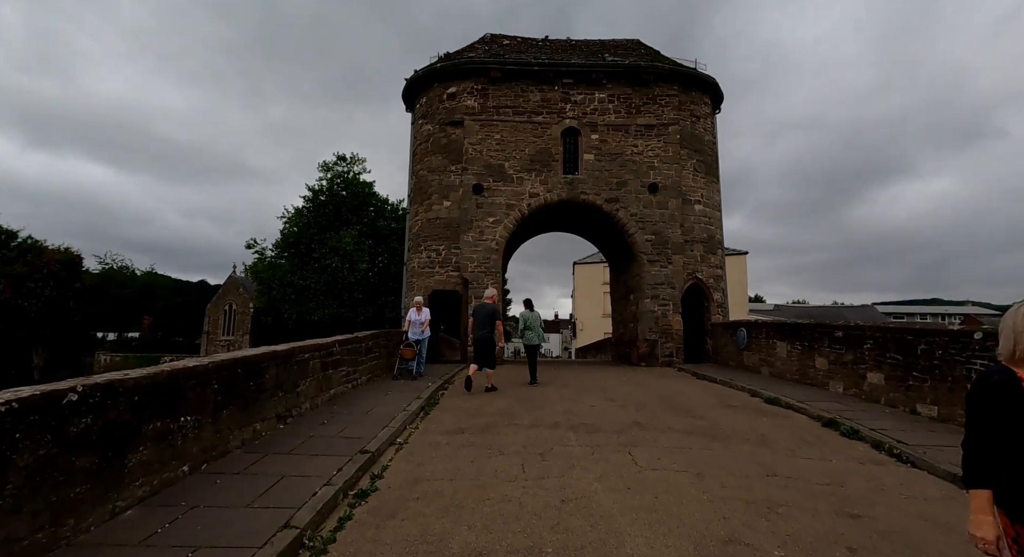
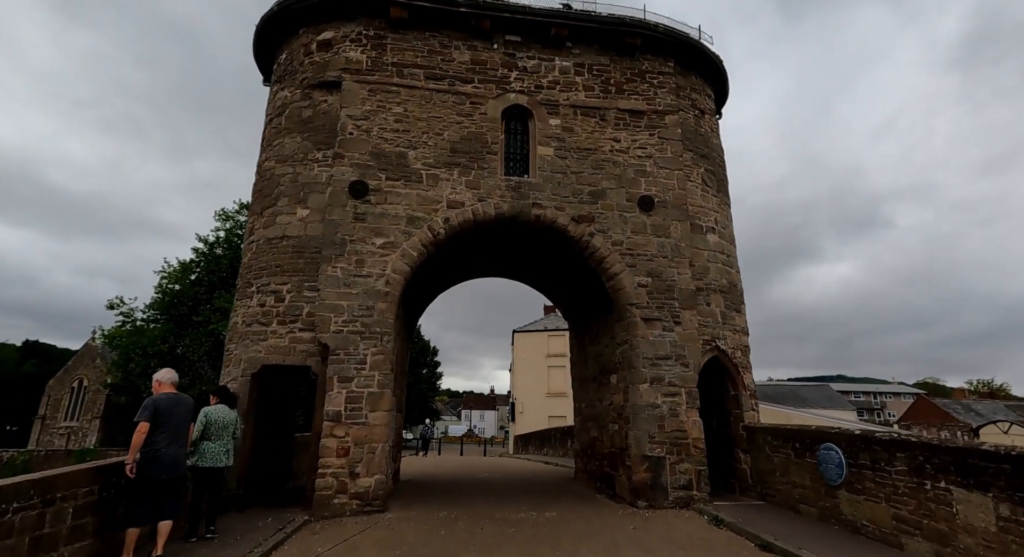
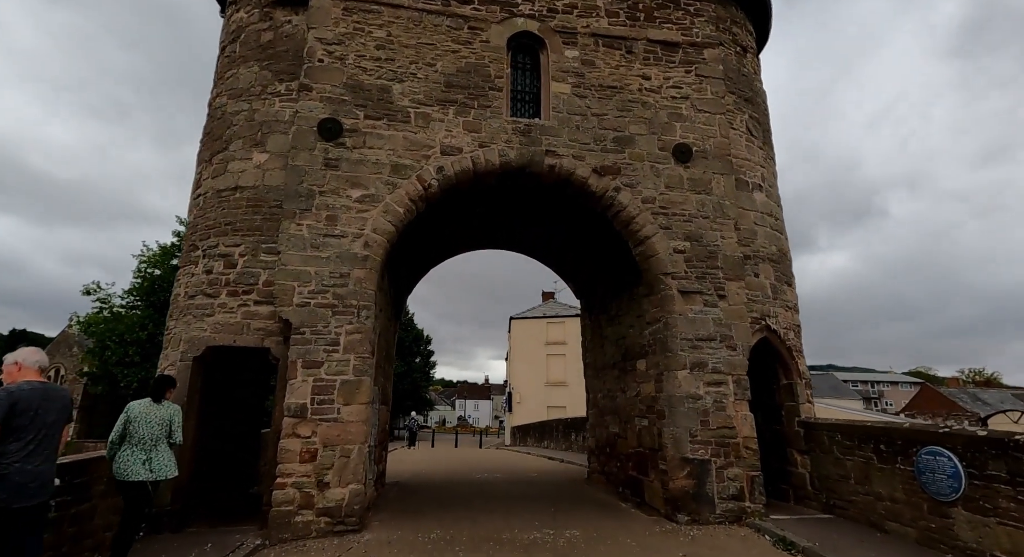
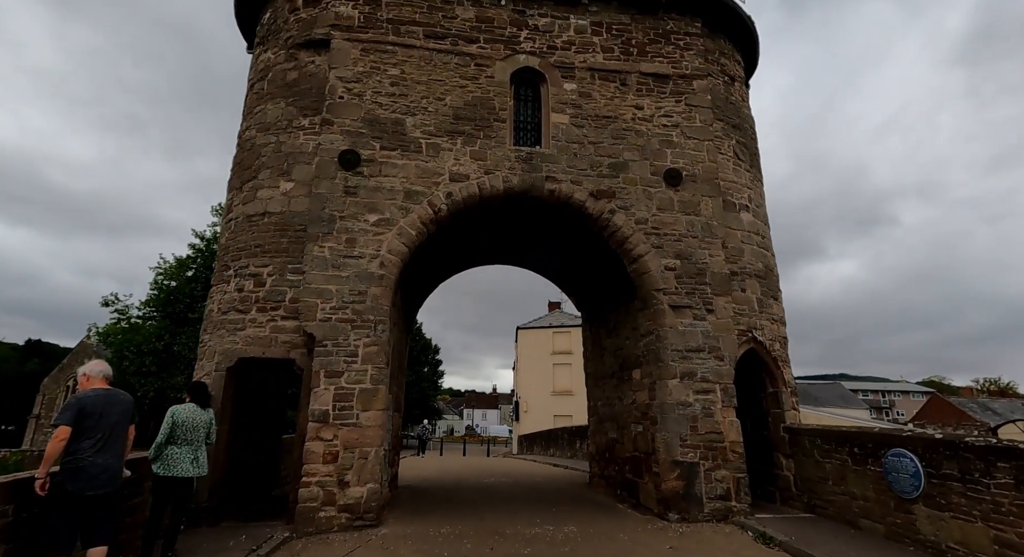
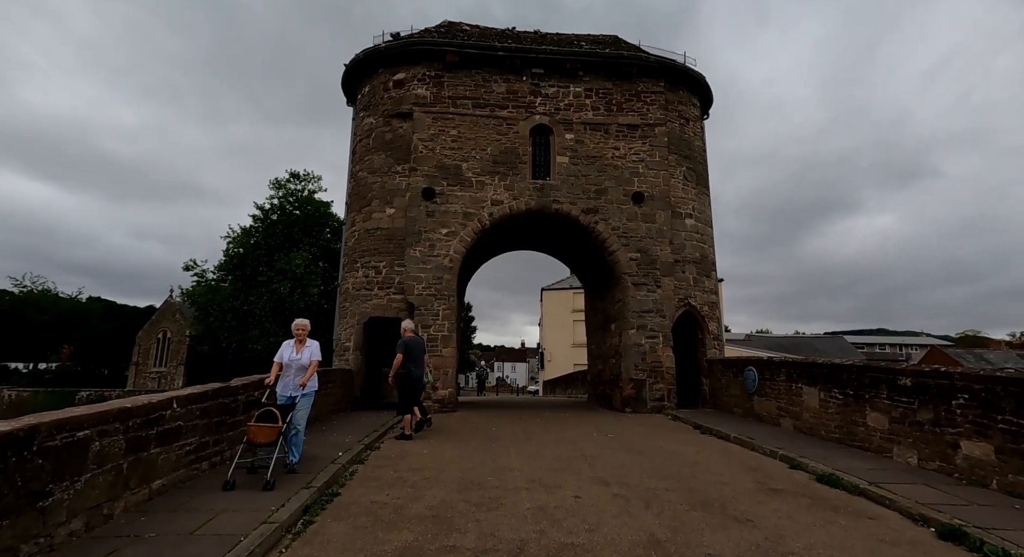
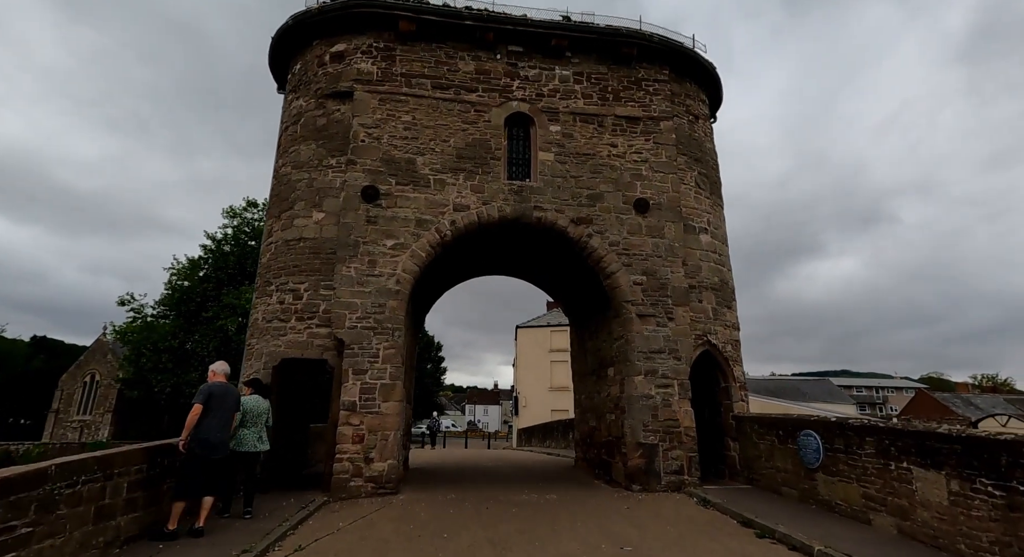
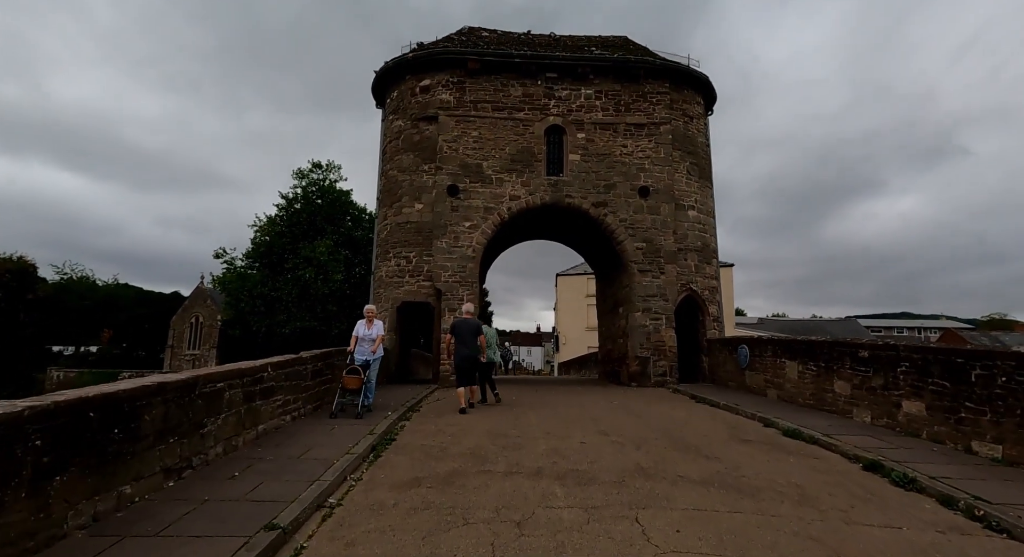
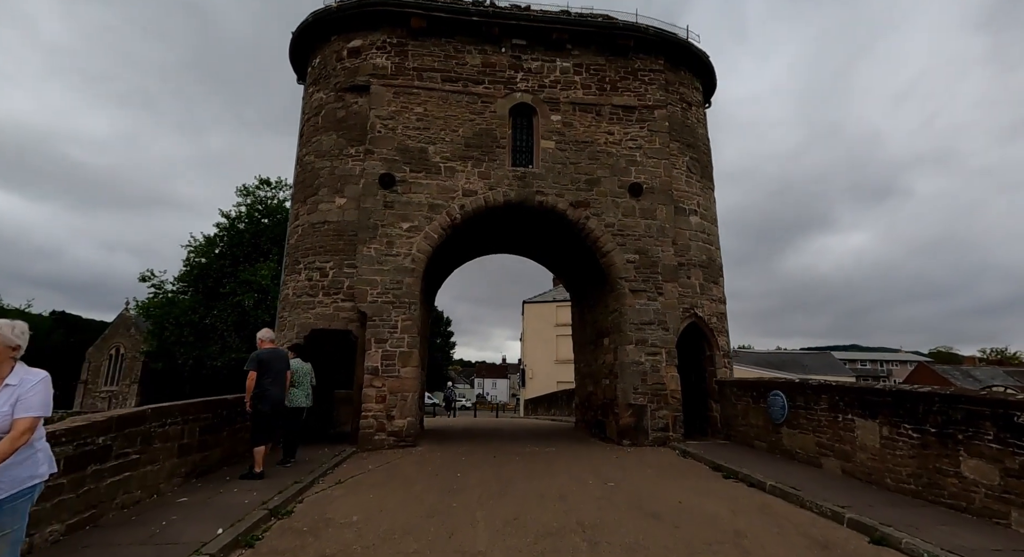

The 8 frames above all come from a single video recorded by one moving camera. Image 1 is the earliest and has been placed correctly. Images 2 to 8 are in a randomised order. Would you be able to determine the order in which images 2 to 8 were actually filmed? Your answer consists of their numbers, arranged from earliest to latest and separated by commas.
7, 5, 8, 6, 2, 4, 3
